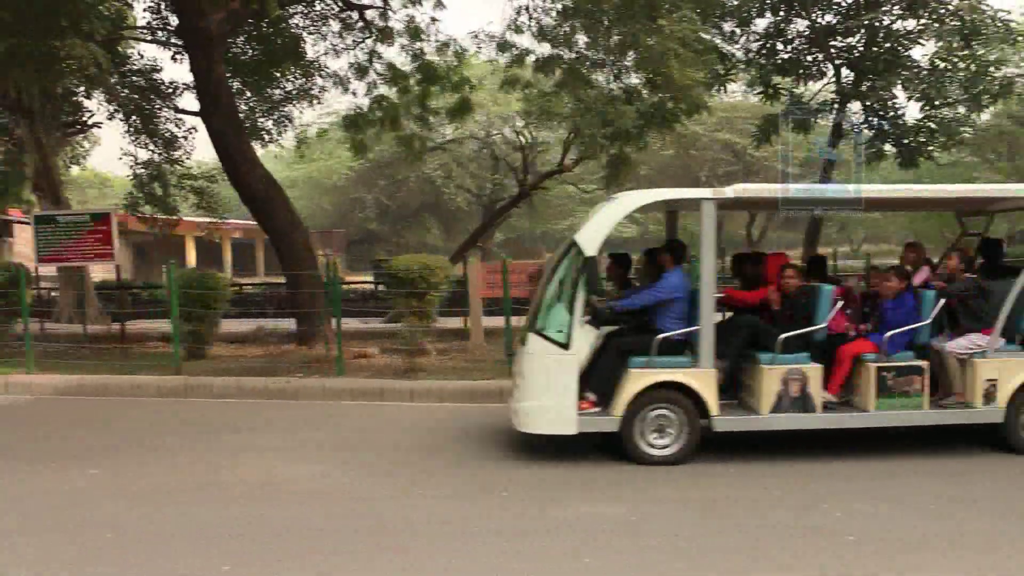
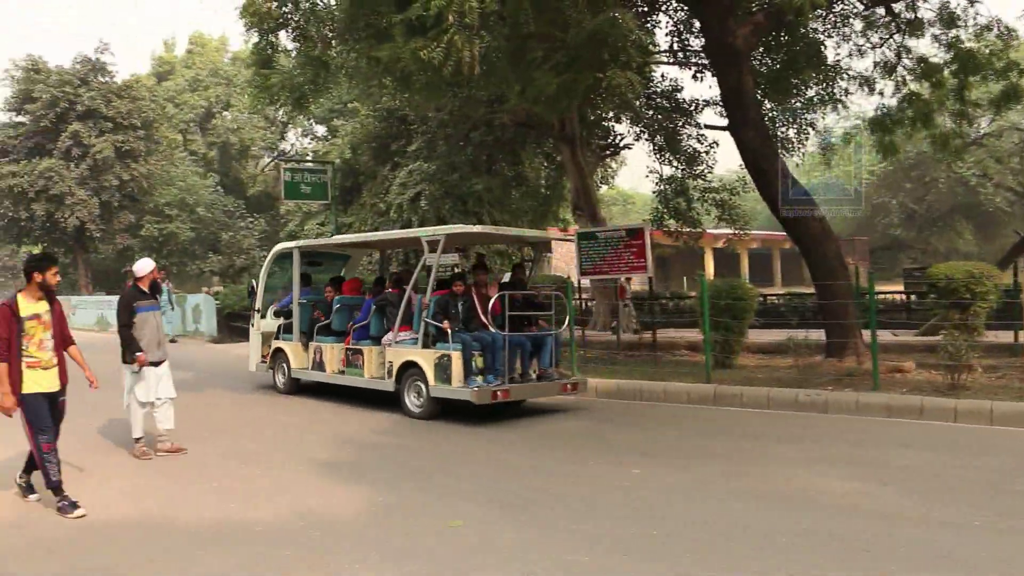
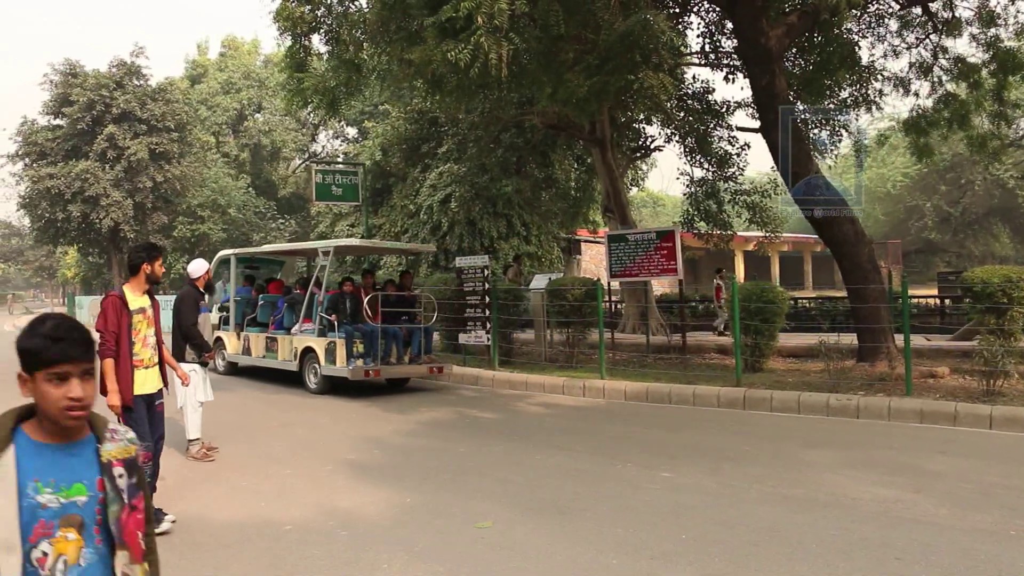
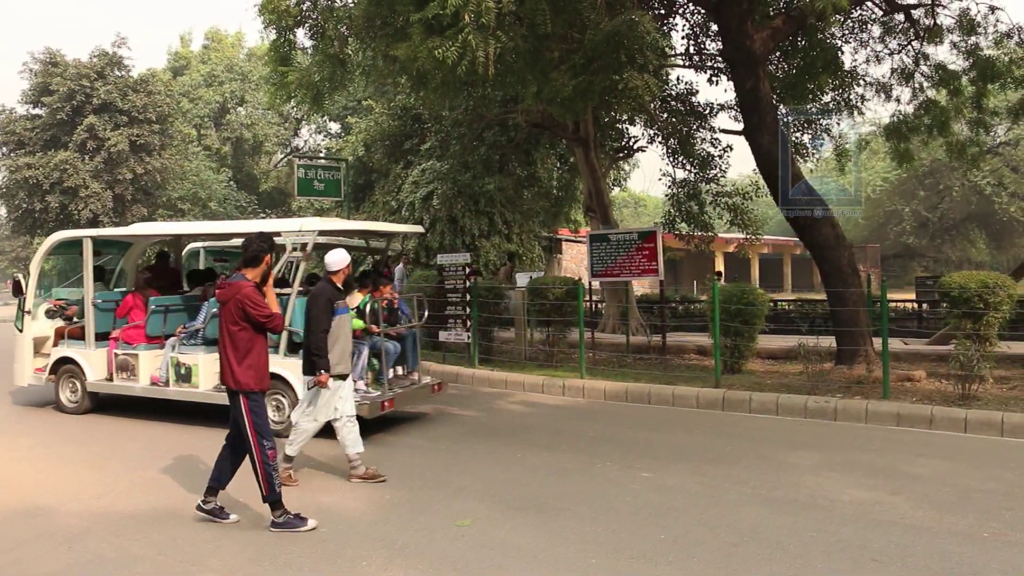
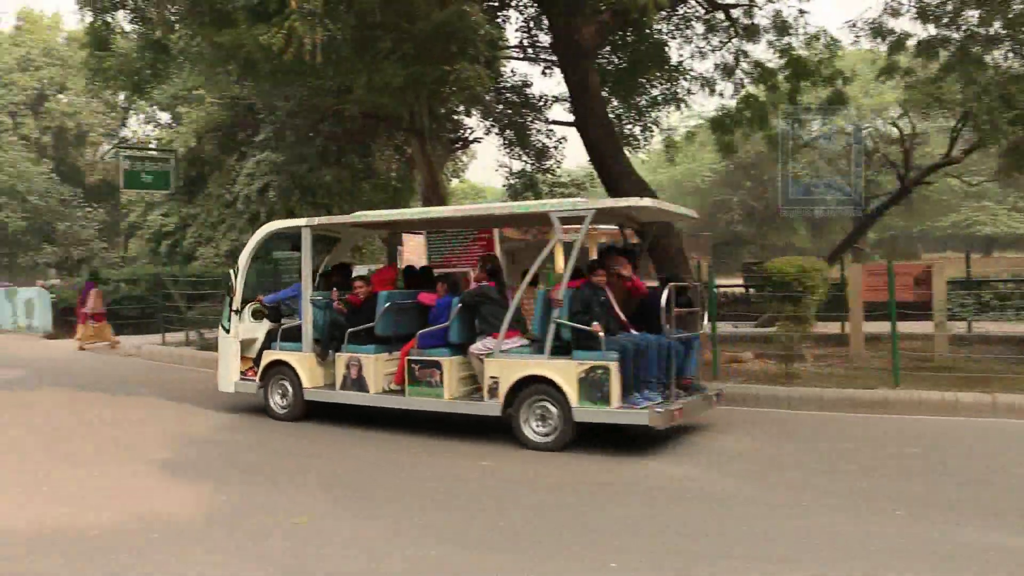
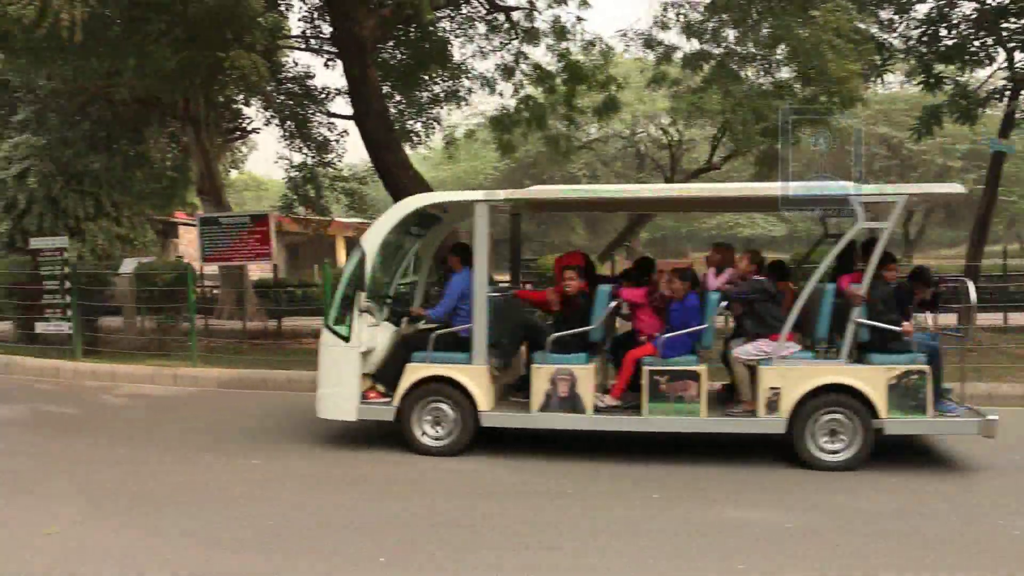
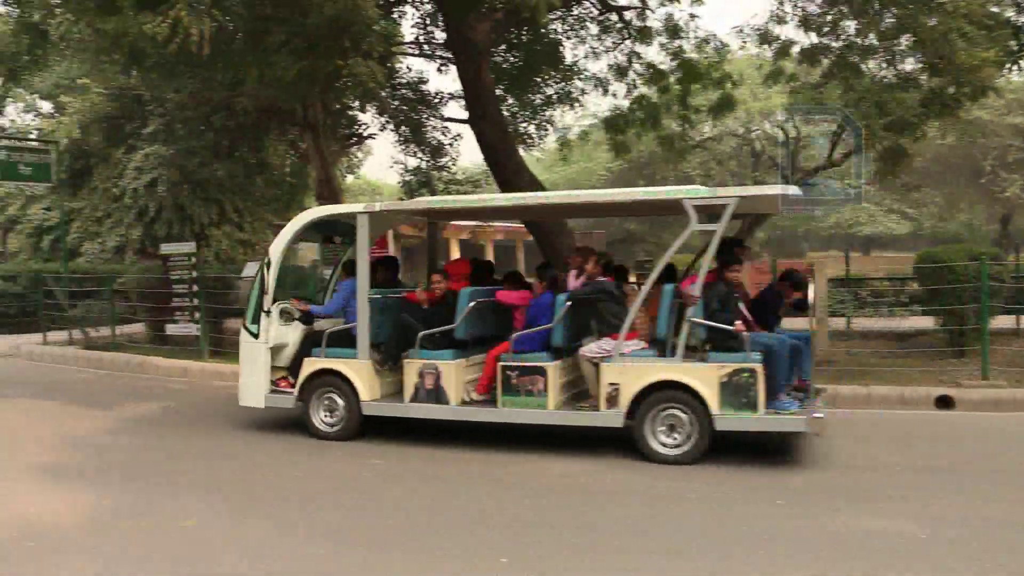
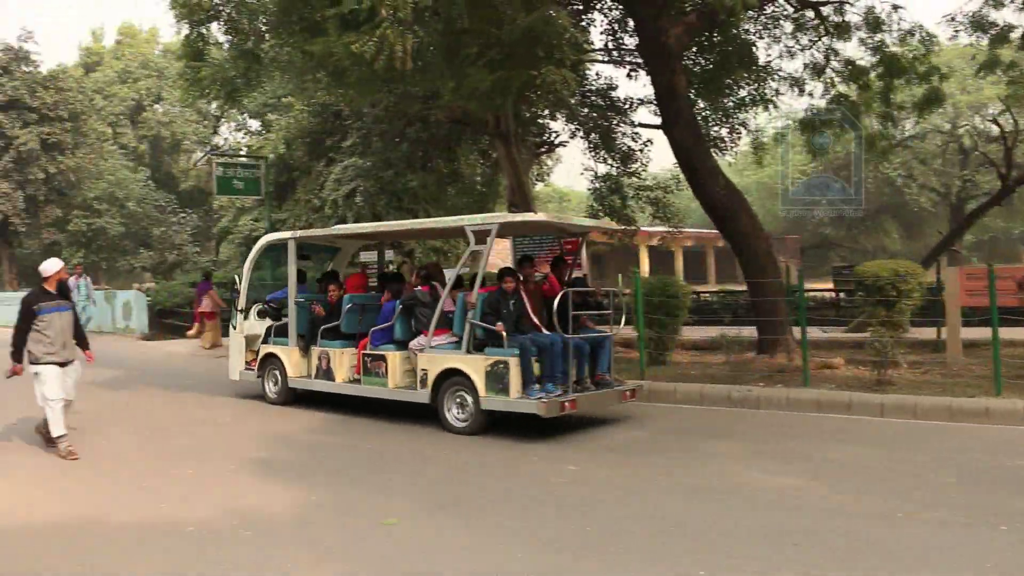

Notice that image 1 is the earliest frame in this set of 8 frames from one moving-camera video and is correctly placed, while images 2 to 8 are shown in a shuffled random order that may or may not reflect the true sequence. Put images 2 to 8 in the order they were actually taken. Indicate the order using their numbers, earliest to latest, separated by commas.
6, 7, 5, 8, 2, 3, 4
